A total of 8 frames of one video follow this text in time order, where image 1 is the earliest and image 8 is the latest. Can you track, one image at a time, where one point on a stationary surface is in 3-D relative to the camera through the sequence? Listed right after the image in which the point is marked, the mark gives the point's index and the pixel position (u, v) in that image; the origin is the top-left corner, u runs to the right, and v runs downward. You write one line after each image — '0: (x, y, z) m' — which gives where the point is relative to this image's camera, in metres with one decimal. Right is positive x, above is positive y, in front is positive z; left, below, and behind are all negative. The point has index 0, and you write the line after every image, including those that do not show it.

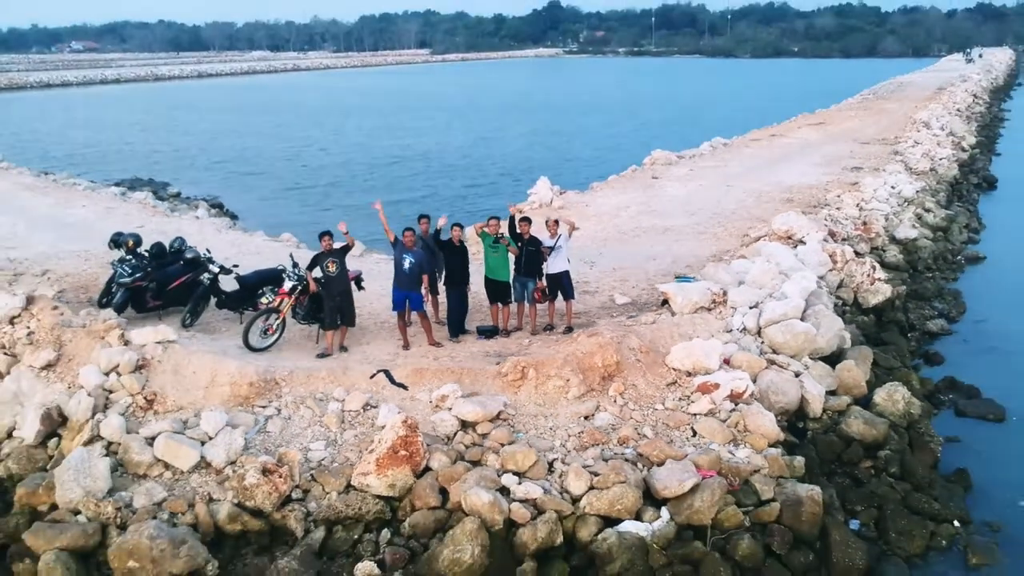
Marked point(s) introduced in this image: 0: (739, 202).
0: (+2.6, +1.0, +9.5) m
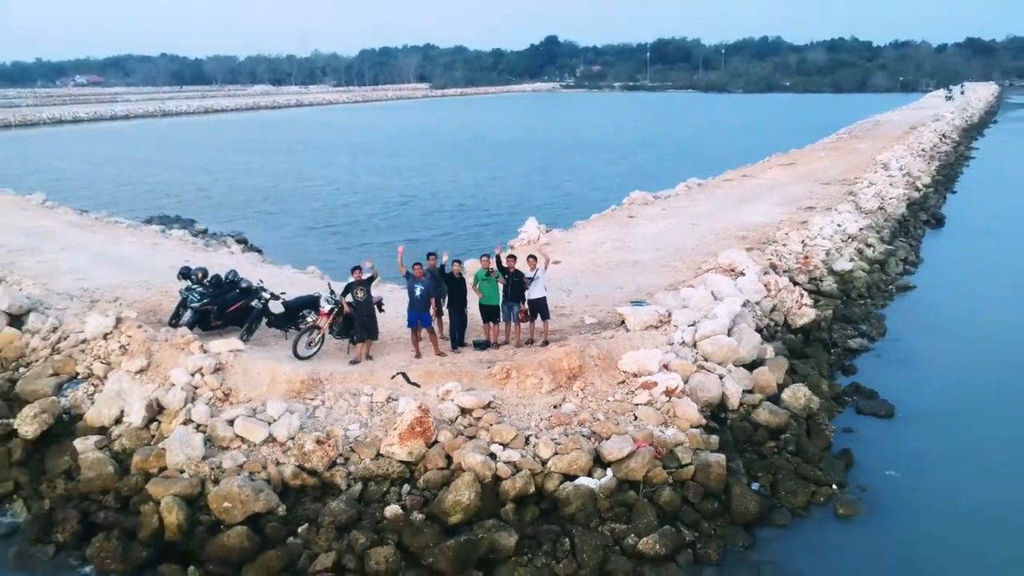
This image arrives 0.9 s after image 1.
0: (+2.5, +0.7, +11.0) m
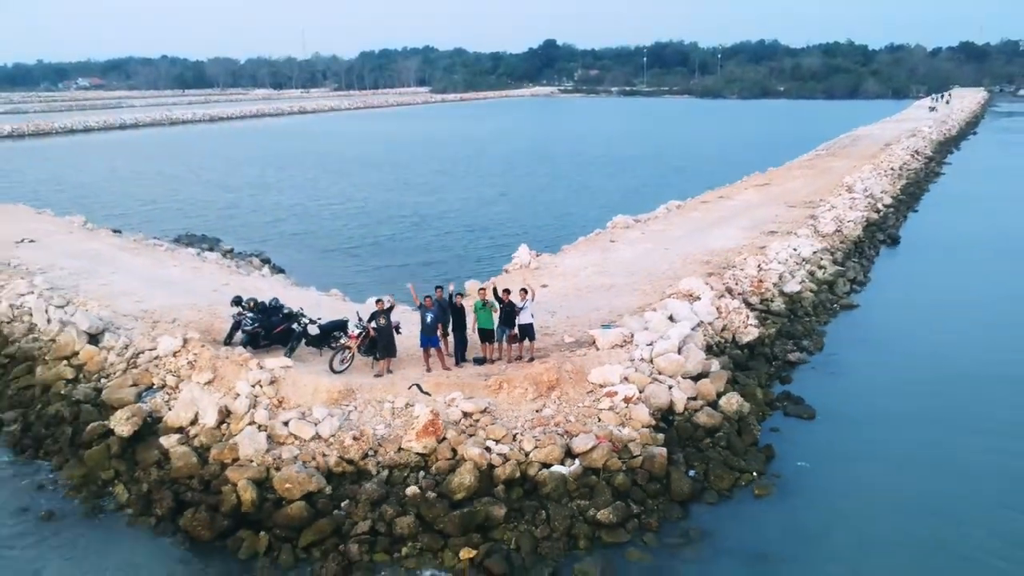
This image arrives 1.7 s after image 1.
0: (+2.4, +0.4, +12.7) m
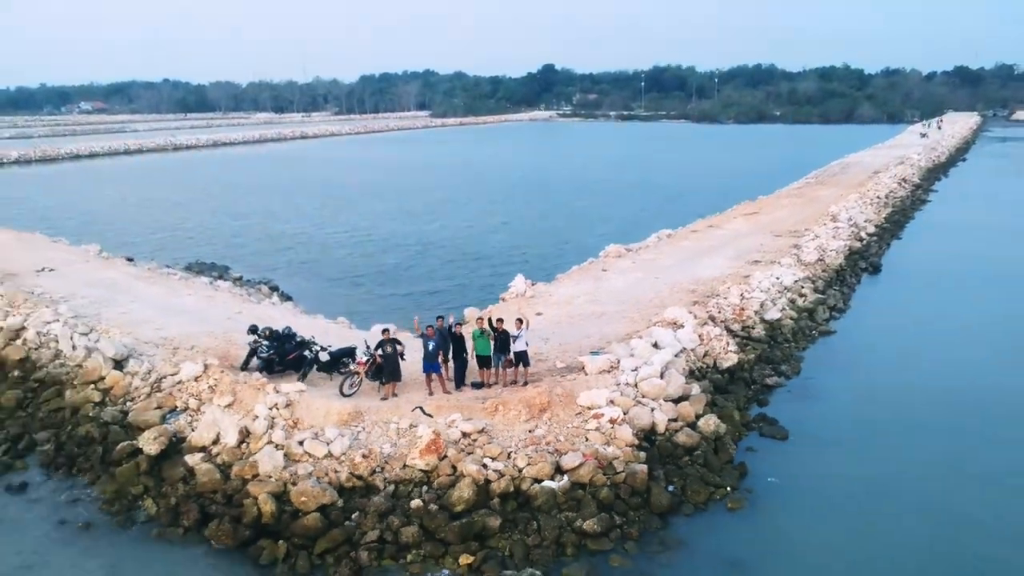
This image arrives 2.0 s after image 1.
0: (+2.4, -0.1, +13.4) m
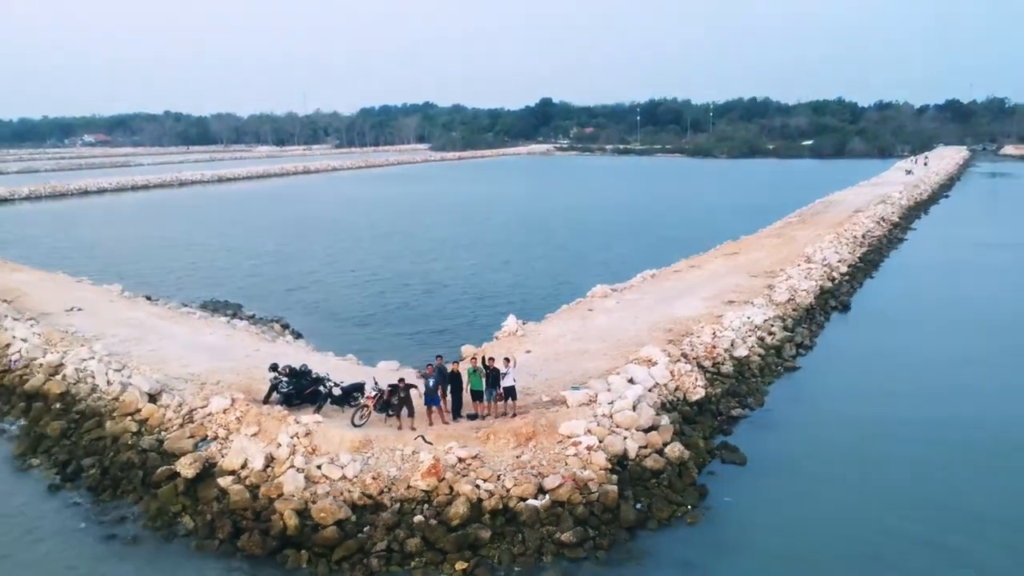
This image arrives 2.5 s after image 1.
0: (+2.2, -0.8, +14.8) m
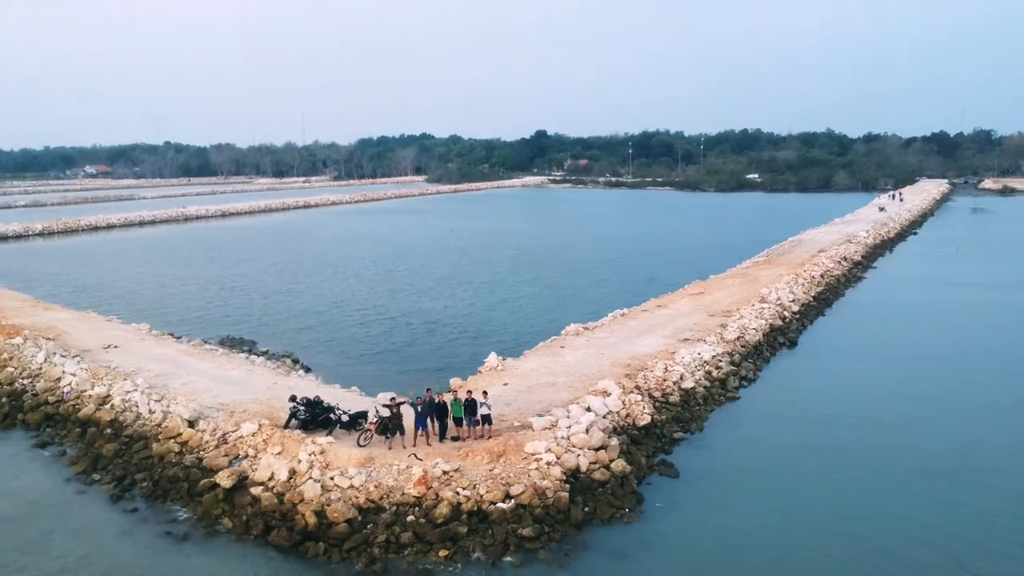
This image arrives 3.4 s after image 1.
0: (+1.8, -1.6, +17.3) m
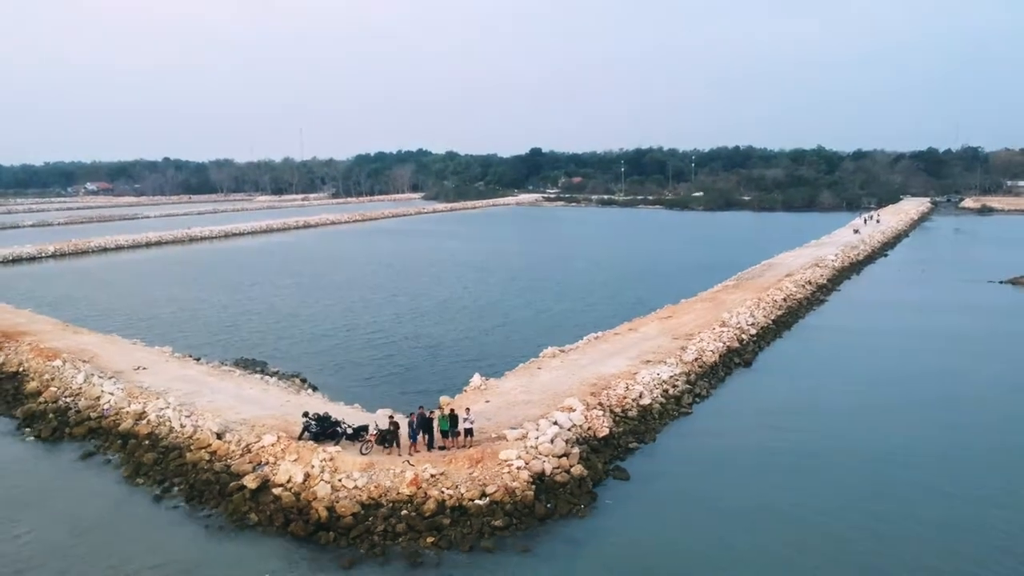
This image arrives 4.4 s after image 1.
0: (+1.4, -2.4, +19.9) m
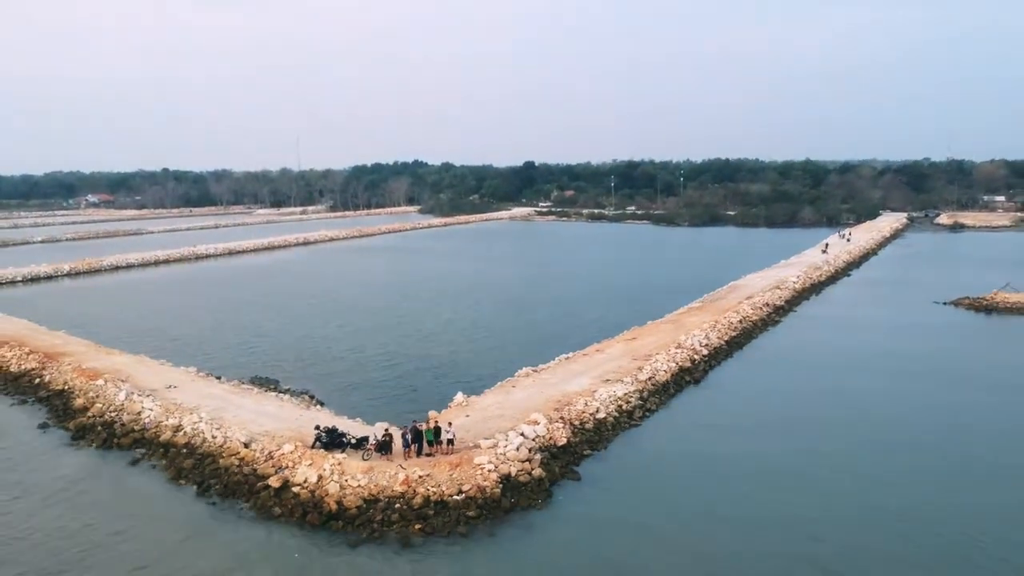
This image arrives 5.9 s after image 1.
0: (+0.7, -3.3, +23.6) m
